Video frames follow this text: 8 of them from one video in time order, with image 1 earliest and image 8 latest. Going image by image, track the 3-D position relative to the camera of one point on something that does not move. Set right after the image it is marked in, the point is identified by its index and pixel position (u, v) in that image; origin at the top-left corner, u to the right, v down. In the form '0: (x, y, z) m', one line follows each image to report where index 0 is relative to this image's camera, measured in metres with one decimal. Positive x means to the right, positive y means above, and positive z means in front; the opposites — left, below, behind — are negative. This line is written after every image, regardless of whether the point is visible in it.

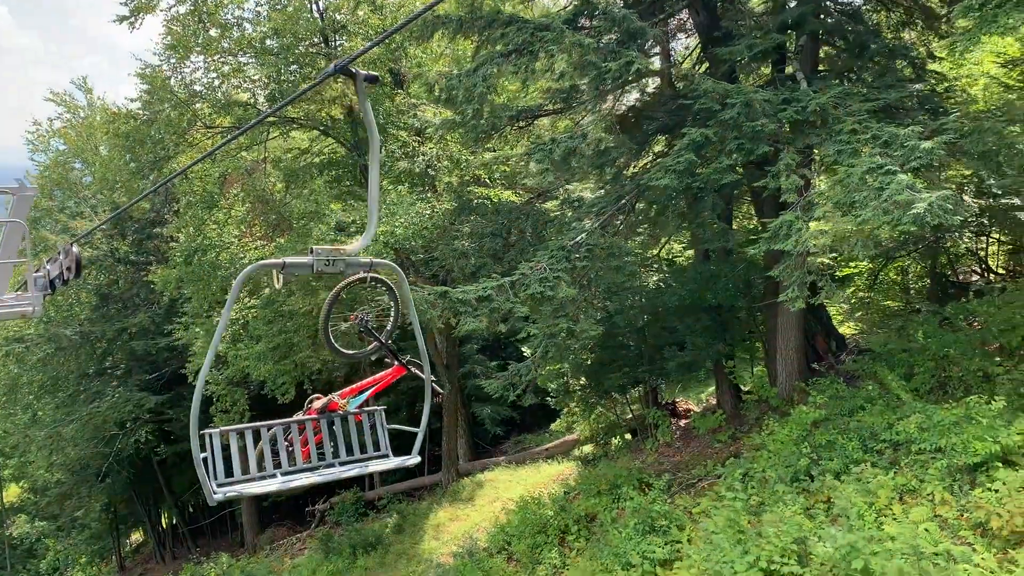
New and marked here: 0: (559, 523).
0: (+0.5, -2.5, +9.4) m
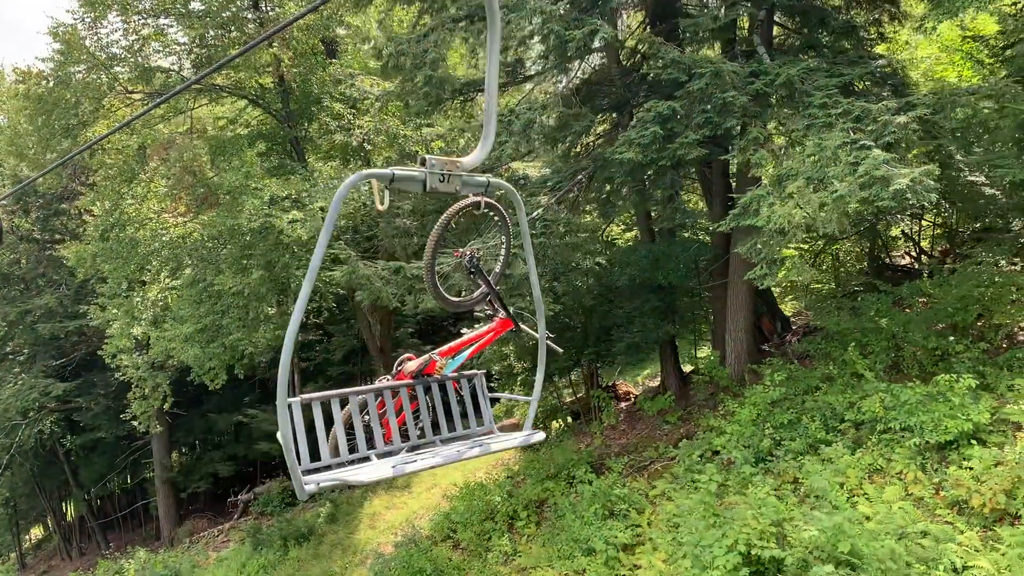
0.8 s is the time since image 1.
0: (0.0, -2.3, +9.1) m
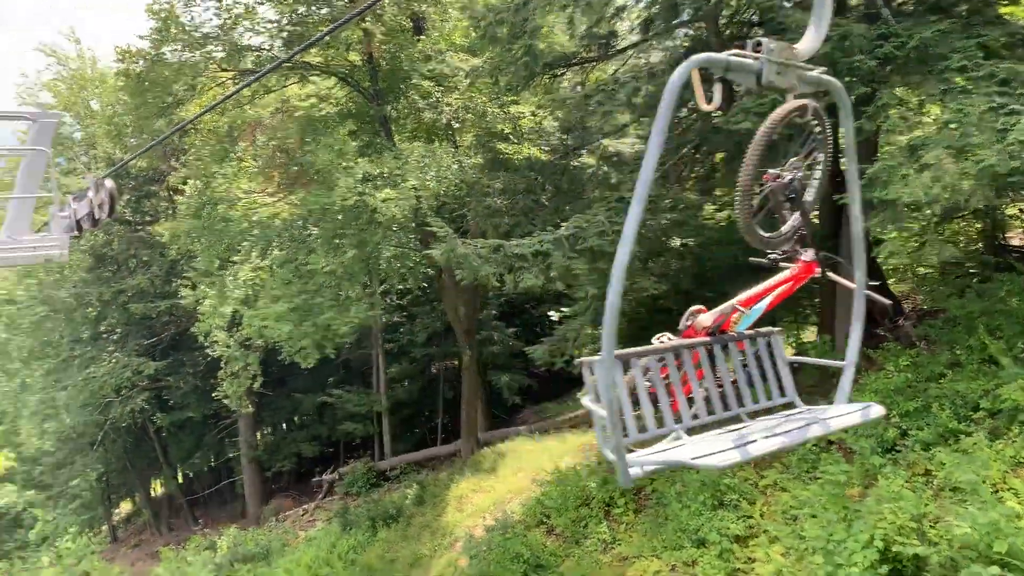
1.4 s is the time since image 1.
0: (+0.9, -2.1, +8.9) m
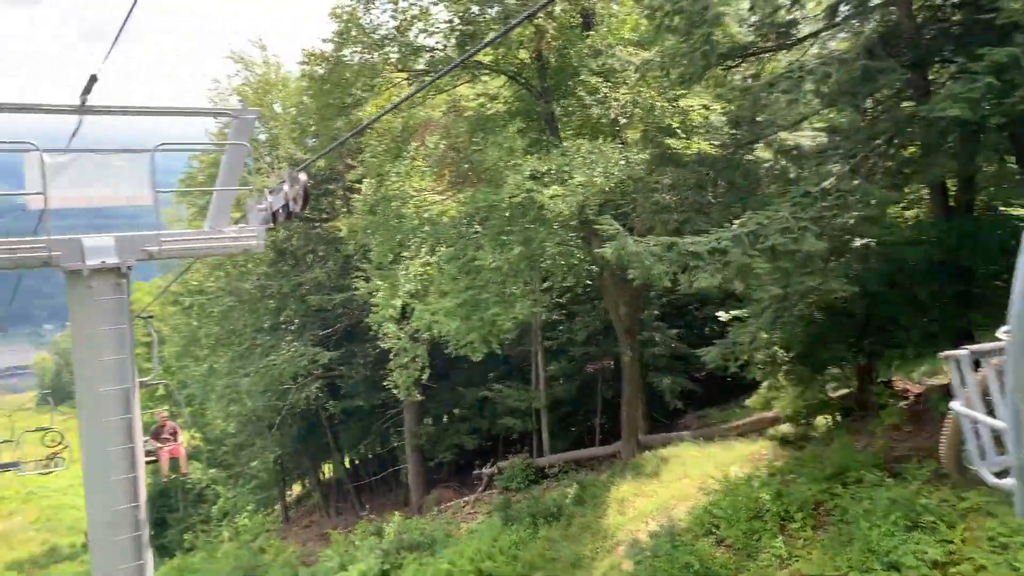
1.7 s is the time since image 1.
0: (+2.6, -2.1, +8.4) m
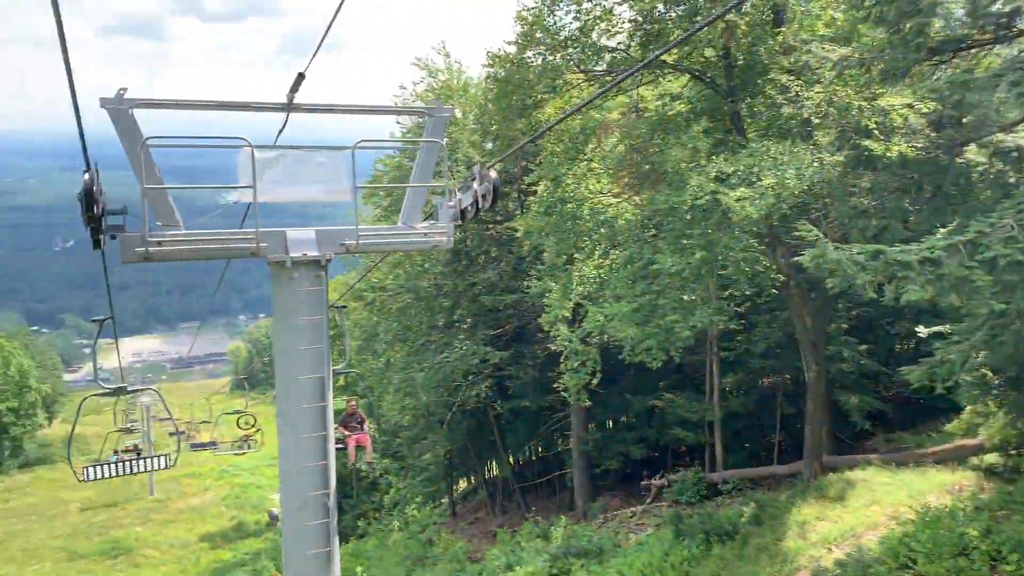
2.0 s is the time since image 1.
0: (+4.2, -2.3, +7.6) m
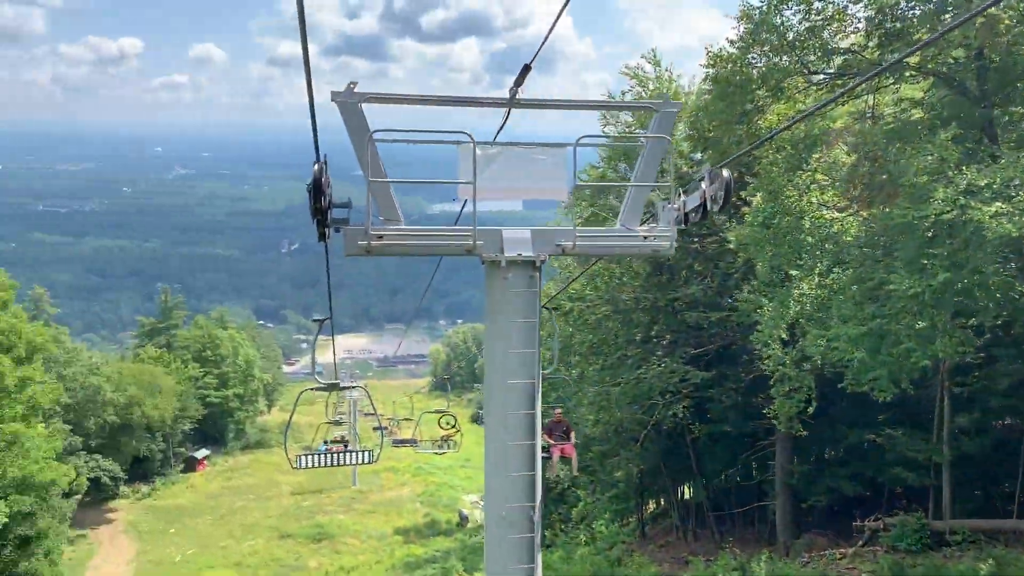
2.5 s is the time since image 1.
0: (+5.7, -2.5, +6.2) m
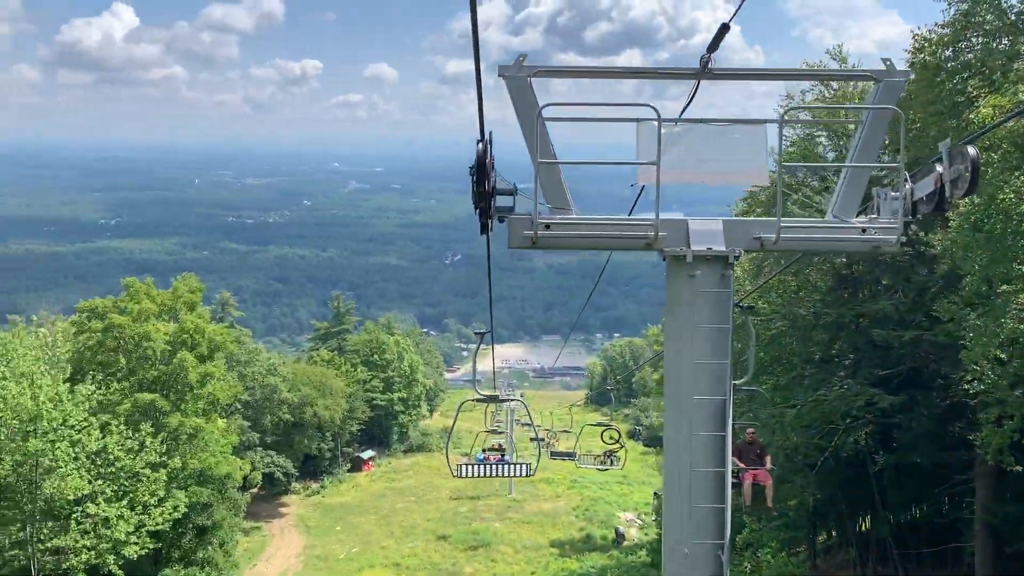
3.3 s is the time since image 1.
0: (+6.7, -2.7, +4.4) m
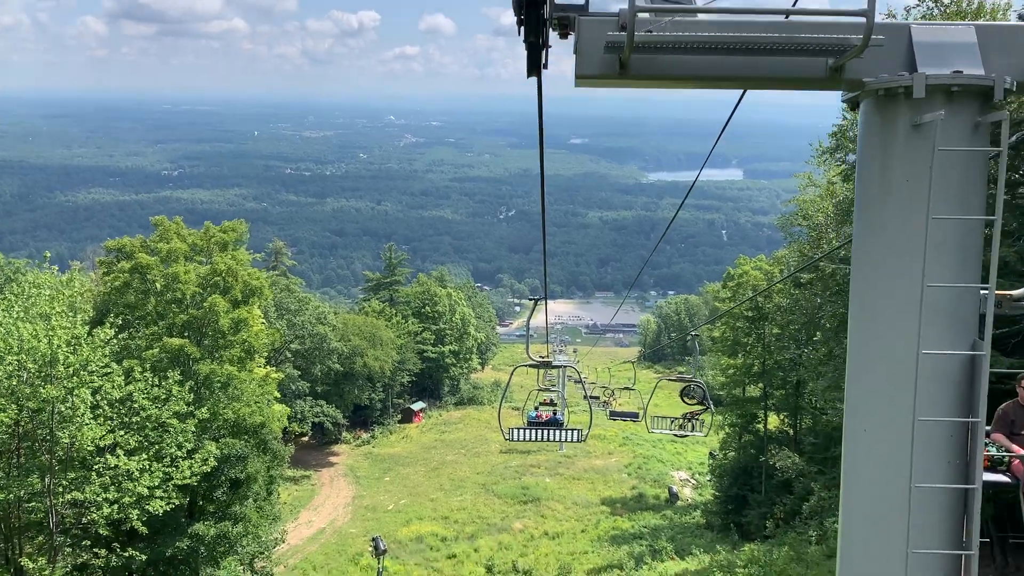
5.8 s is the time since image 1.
0: (+6.9, -2.4, +2.5) m
